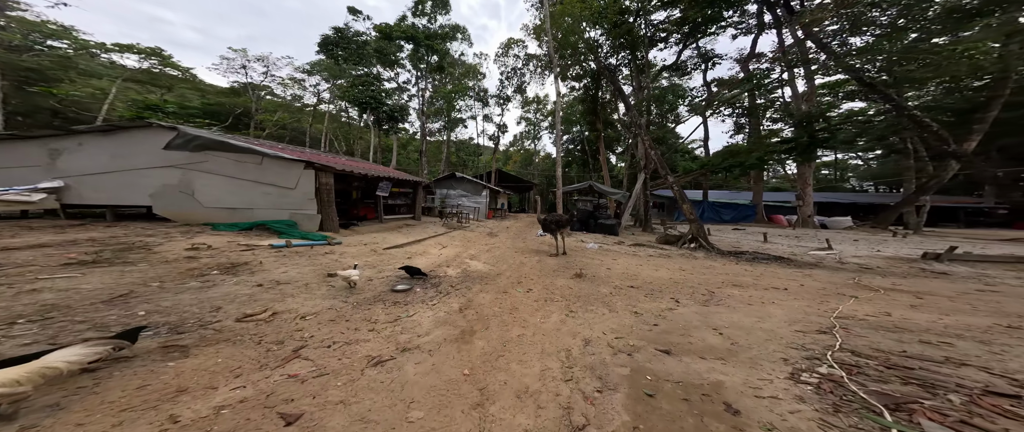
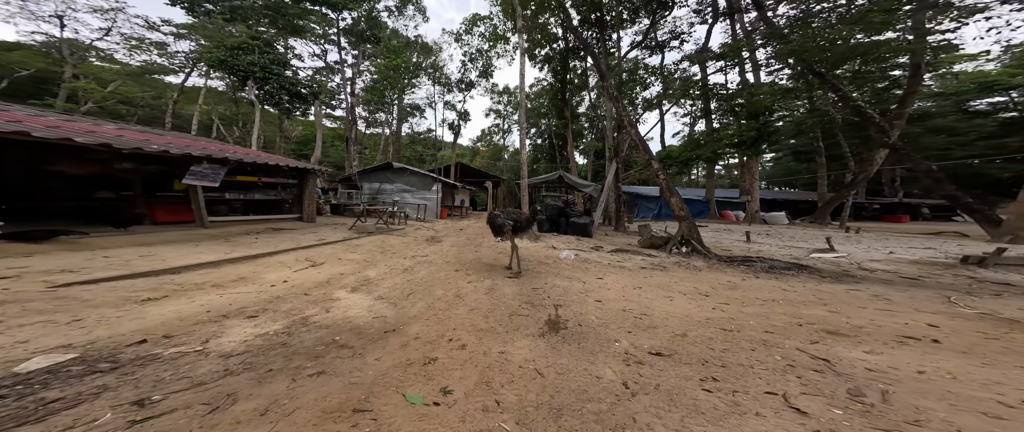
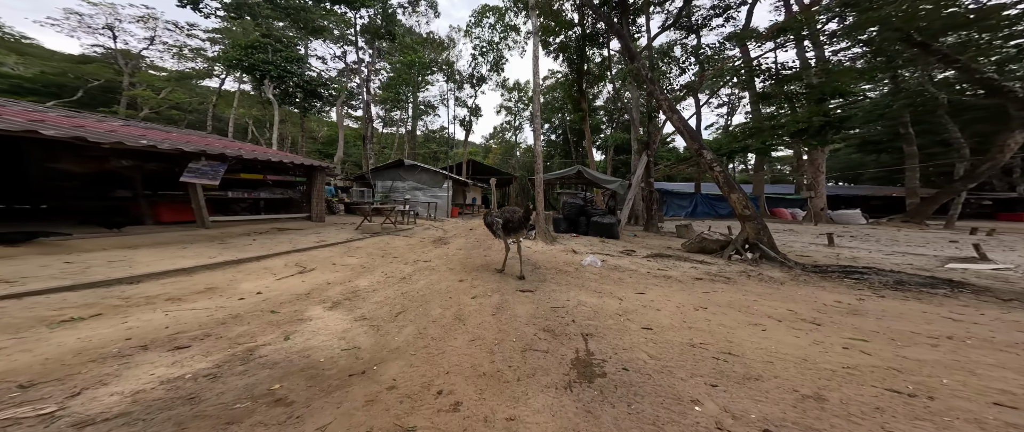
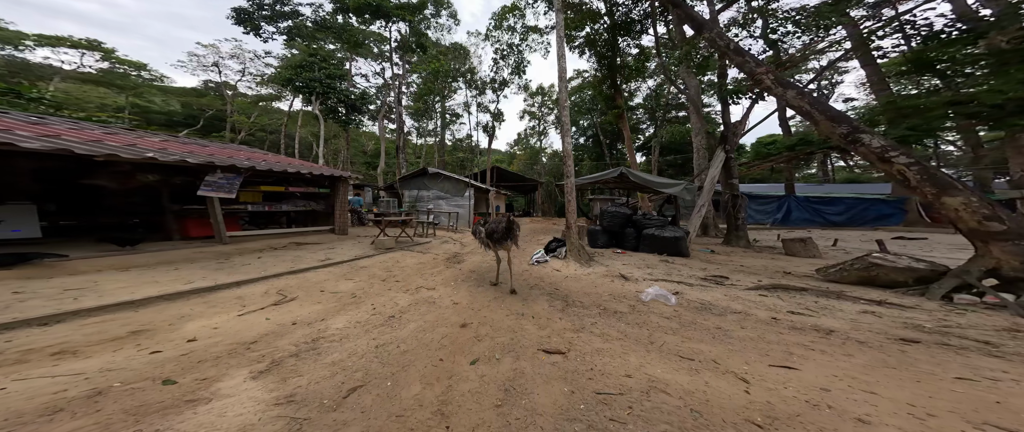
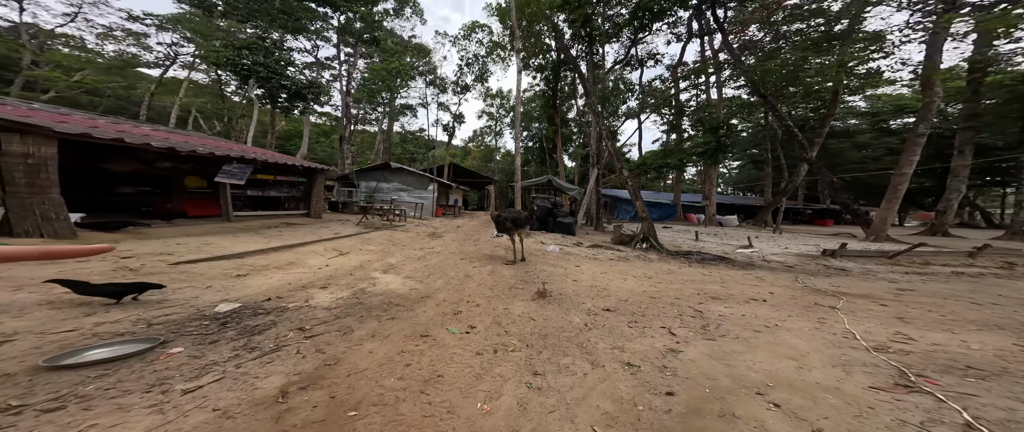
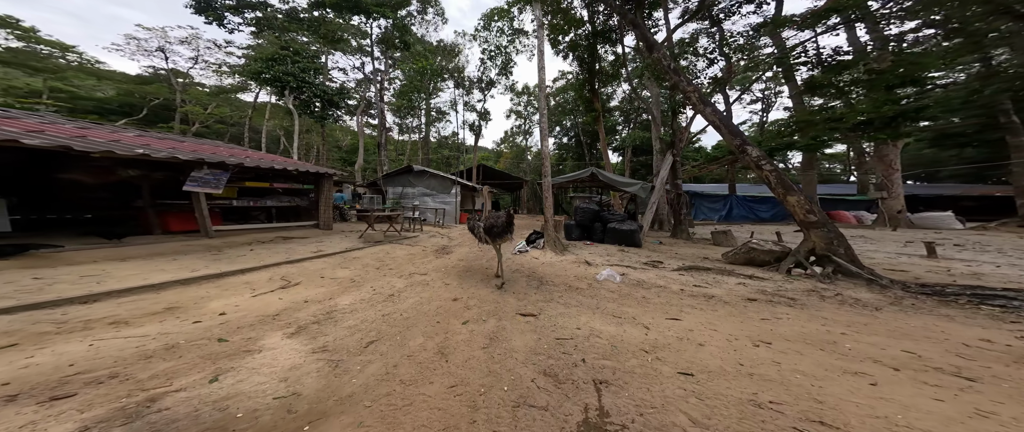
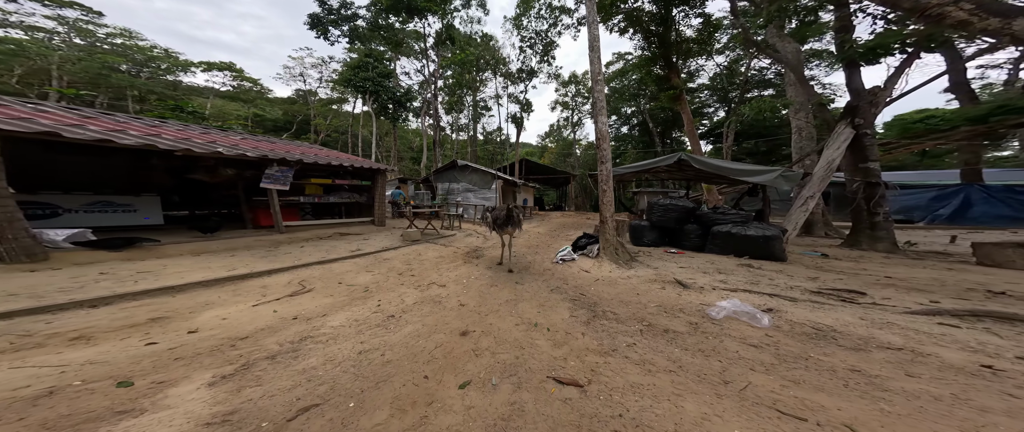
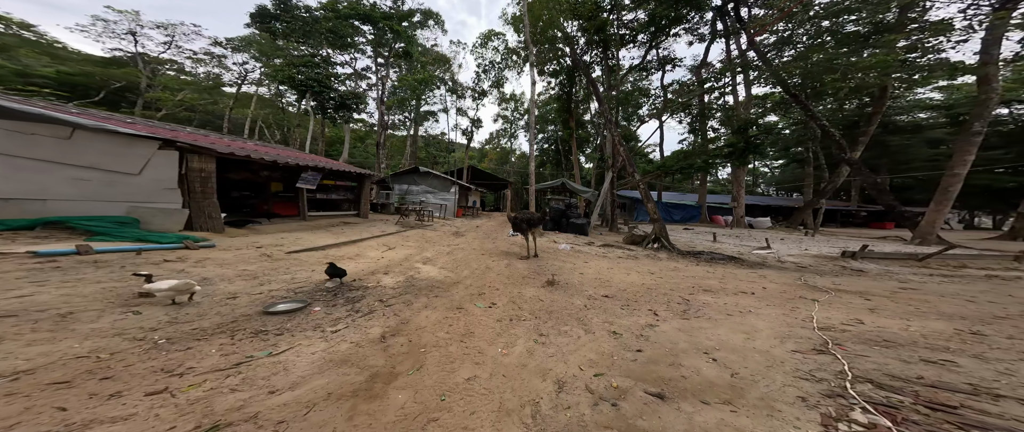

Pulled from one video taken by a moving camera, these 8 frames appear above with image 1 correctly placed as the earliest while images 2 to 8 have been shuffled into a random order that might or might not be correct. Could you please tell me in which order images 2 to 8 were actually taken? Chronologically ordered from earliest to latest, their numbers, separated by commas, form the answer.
8, 5, 2, 3, 6, 4, 7
